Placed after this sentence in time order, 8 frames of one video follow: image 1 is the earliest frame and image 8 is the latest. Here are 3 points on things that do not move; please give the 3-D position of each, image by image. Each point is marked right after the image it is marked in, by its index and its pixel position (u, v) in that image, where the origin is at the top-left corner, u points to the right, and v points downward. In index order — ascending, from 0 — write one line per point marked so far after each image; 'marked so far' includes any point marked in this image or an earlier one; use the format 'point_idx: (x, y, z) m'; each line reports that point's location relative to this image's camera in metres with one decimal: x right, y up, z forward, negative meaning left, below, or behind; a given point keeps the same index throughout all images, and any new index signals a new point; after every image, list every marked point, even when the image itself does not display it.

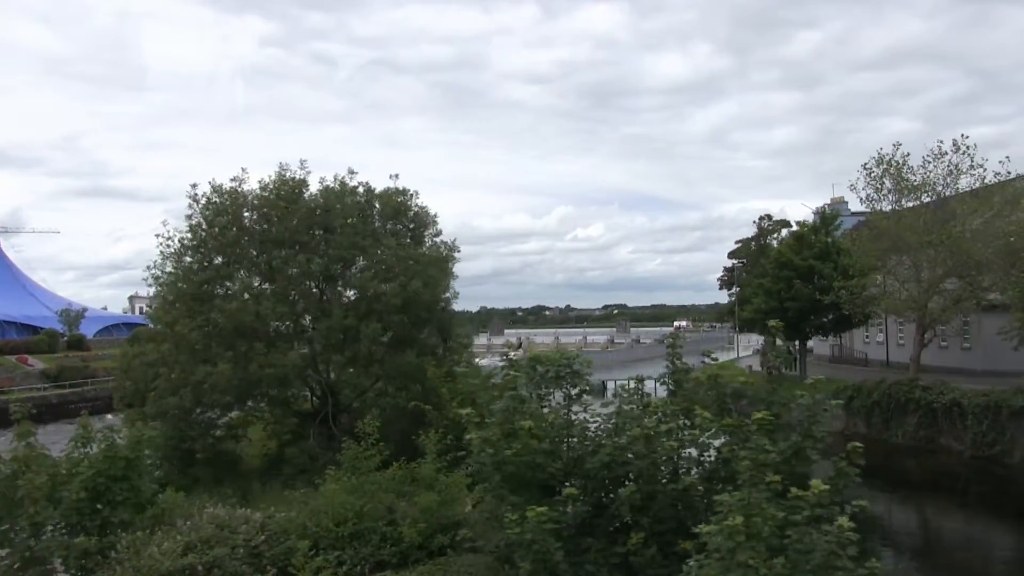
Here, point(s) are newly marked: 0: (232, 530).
0: (-3.4, -2.9, +10.7) m
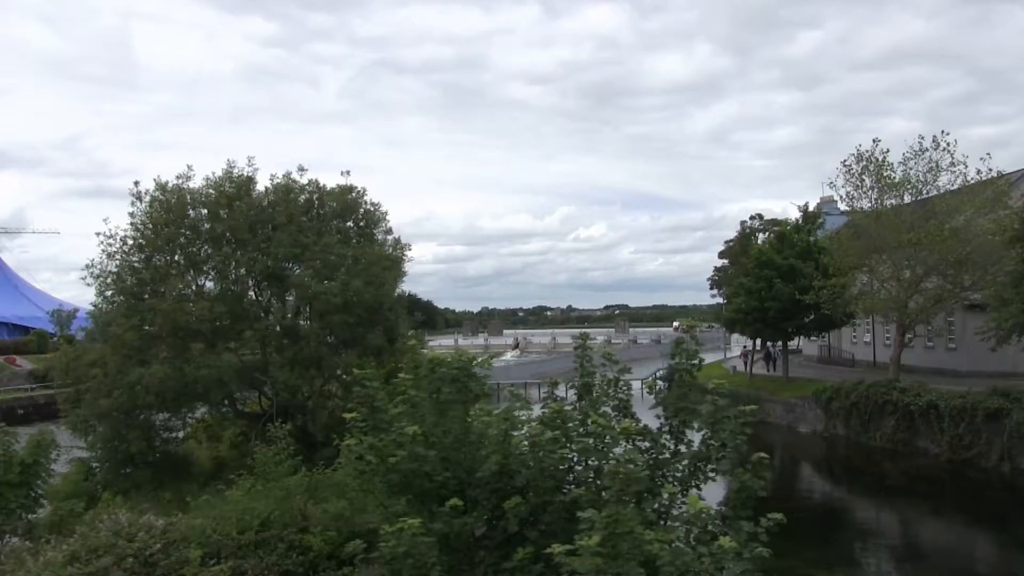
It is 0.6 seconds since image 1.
0: (-4.5, -2.9, +10.2) m
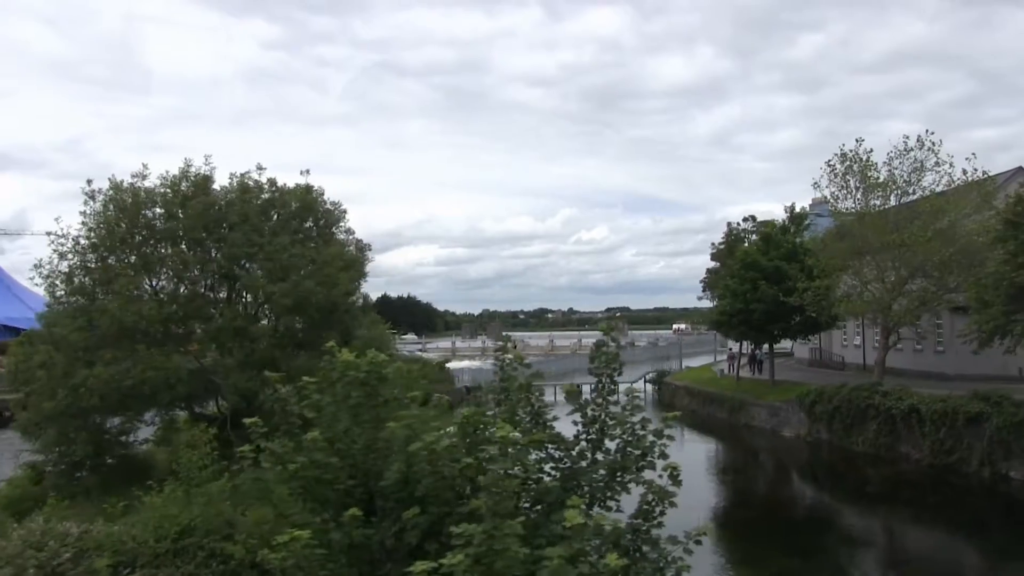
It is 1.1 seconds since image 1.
0: (-5.3, -2.9, +9.8) m
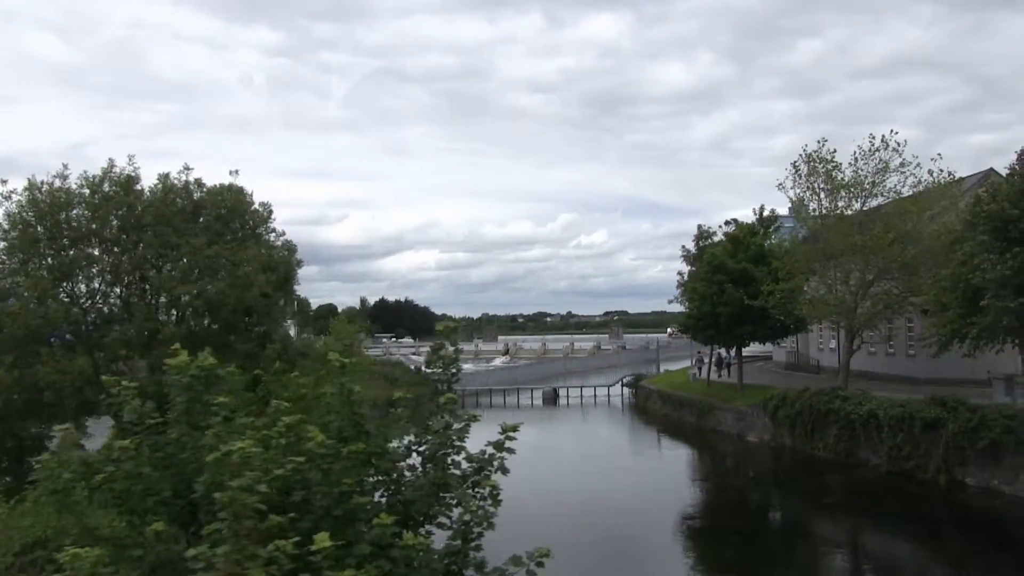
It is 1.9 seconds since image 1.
0: (-6.8, -2.9, +9.2) m
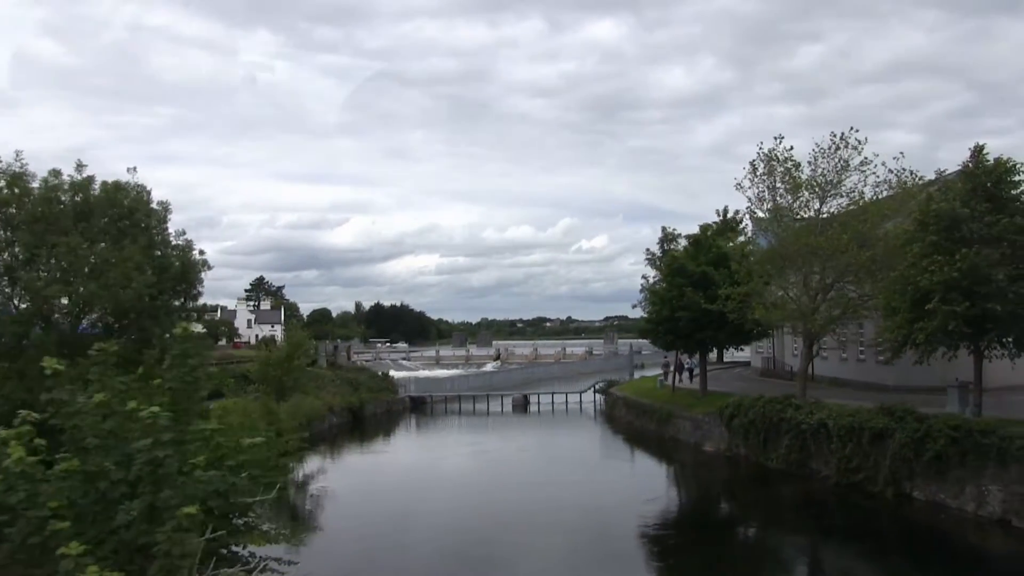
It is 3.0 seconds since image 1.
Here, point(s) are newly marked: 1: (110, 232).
0: (-8.6, -2.9, +8.2) m
1: (-8.0, +1.2, +17.5) m
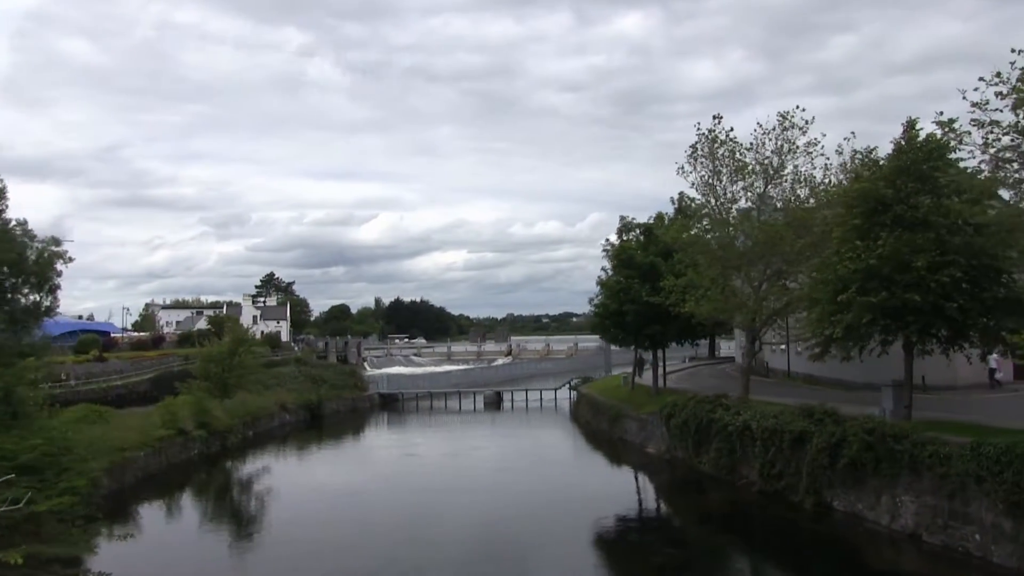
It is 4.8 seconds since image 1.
0: (-11.8, -2.8, +6.9) m
1: (-10.8, +1.3, +16.1) m
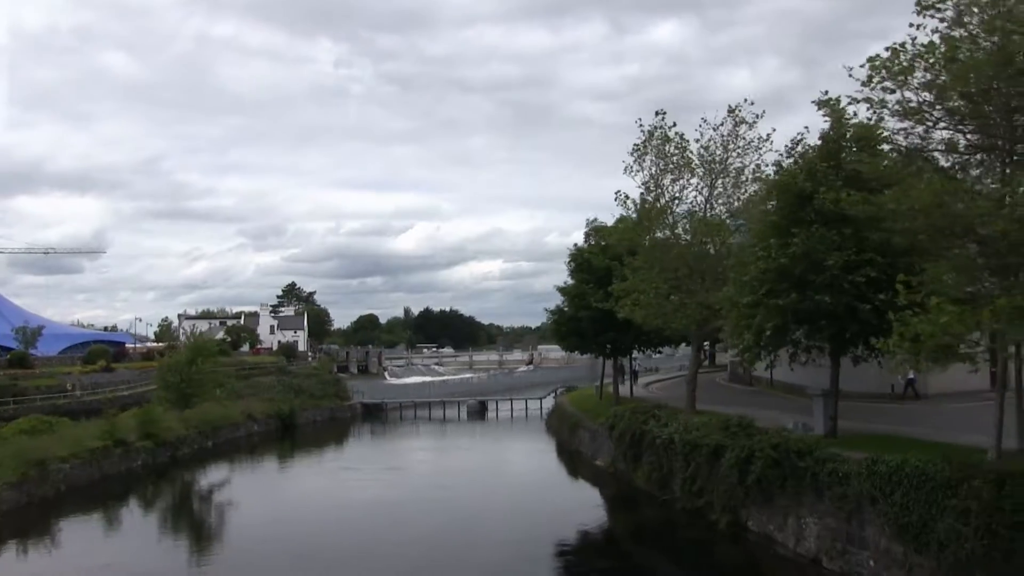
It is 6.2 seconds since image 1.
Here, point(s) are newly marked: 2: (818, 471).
0: (-14.6, -2.8, +6.4) m
1: (-13.2, +1.2, +15.6) m
2: (+5.2, -3.1, +15.1) m
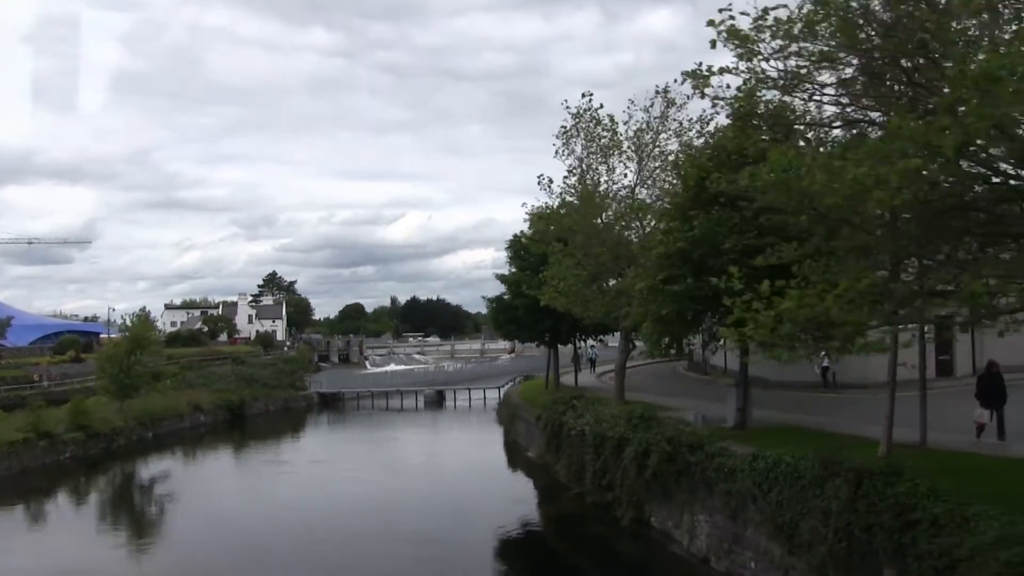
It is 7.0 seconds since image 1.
0: (-16.6, -2.7, +5.5) m
1: (-15.3, +1.4, +14.7) m
2: (+3.2, -2.9, +14.3) m
